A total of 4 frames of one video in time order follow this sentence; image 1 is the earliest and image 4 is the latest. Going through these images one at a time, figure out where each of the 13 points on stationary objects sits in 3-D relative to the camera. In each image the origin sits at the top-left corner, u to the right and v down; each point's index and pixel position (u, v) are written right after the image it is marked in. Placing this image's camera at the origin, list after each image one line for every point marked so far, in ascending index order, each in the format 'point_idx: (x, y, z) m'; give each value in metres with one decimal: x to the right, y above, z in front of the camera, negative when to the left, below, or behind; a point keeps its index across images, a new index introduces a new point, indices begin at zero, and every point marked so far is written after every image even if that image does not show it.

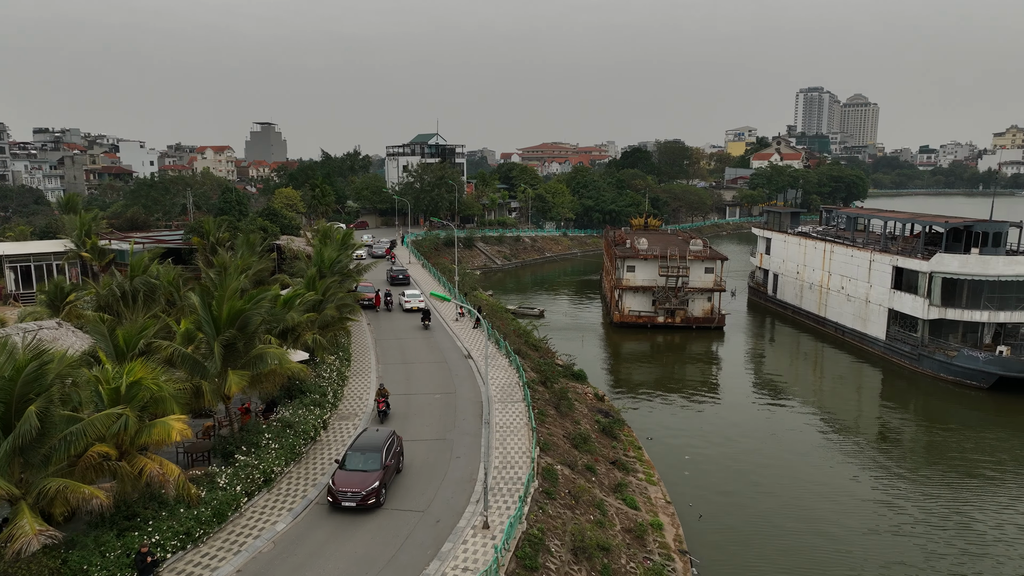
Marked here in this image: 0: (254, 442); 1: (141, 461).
0: (-7.2, -4.3, +19.8) m
1: (-7.9, -3.7, +15.2) m
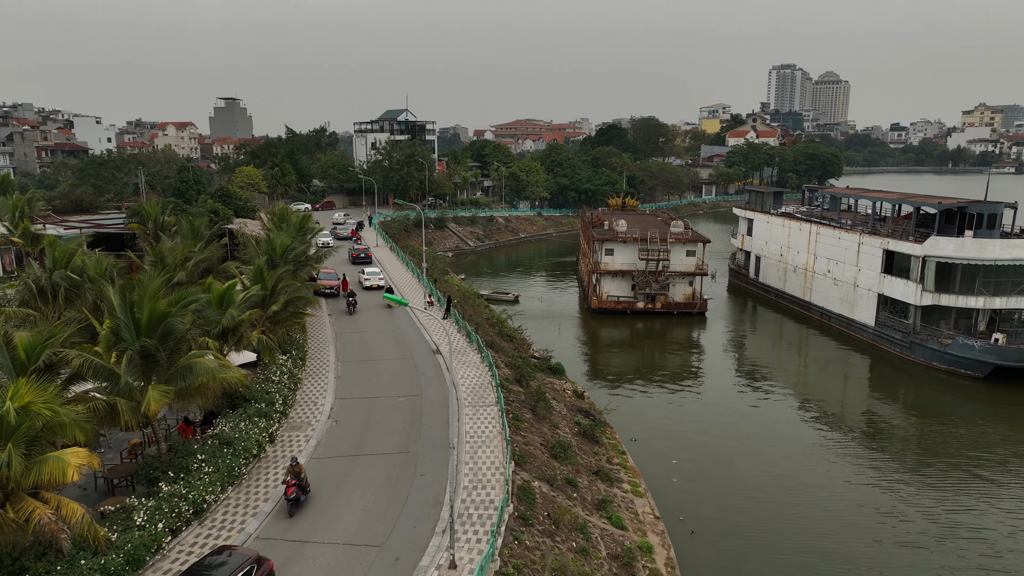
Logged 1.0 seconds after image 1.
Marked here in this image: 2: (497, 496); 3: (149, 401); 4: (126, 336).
0: (-7.9, -4.3, +17.1) m
1: (-8.4, -3.8, +12.5) m
2: (-0.4, -5.2, +17.8) m
3: (-8.1, -2.5, +15.9) m
4: (-8.9, -1.1, +16.3) m
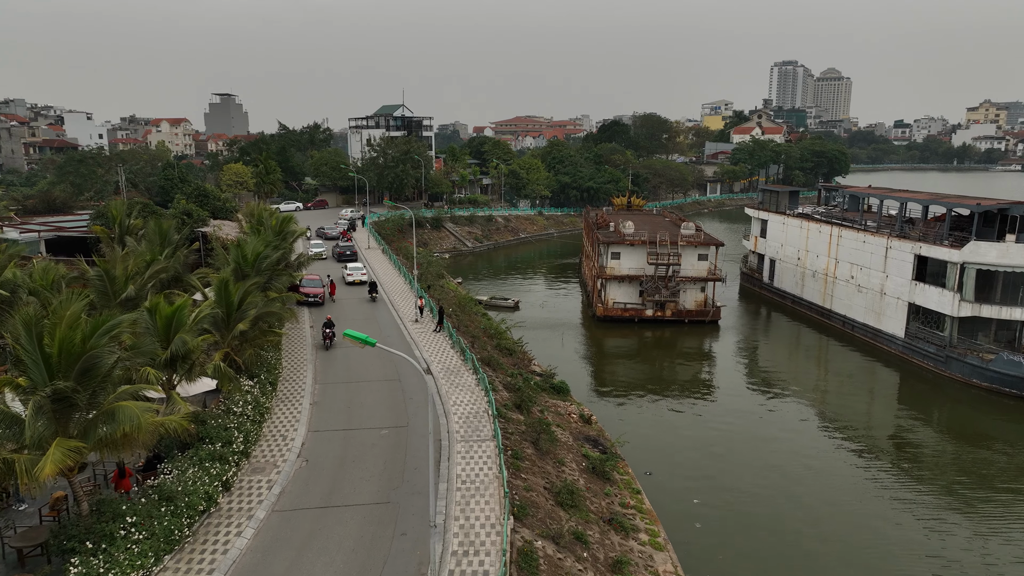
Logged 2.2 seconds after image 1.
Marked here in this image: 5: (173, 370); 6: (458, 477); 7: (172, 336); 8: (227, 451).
0: (-7.9, -4.8, +14.0) m
1: (-8.5, -4.4, +9.3) m
2: (-0.4, -5.7, +14.7) m
3: (-8.1, -3.1, +12.8) m
4: (-8.9, -1.6, +13.2) m
5: (-8.5, -2.1, +17.9) m
6: (-1.4, -4.9, +18.5) m
7: (-8.4, -1.2, +17.6) m
8: (-7.2, -4.1, +18.0) m
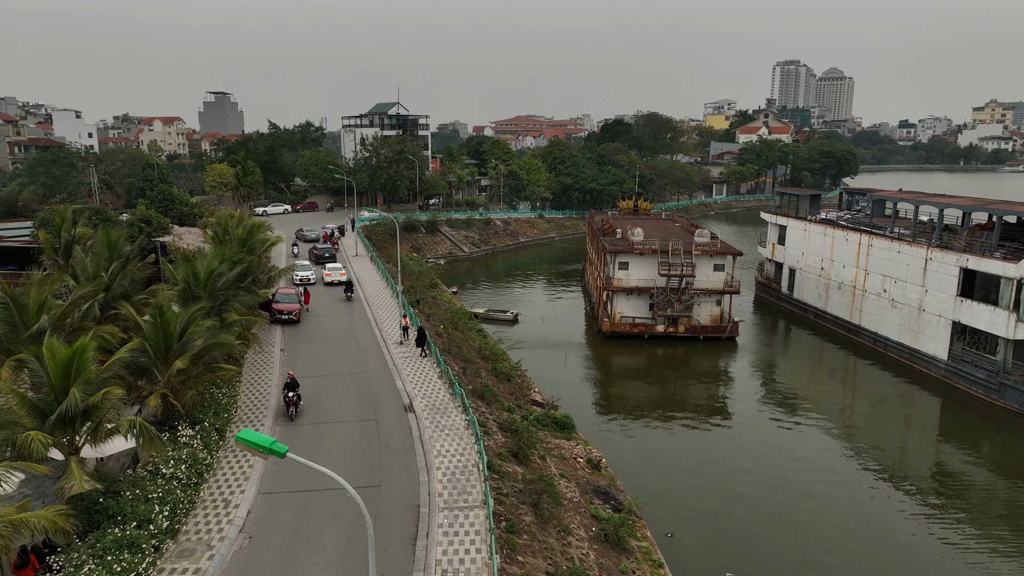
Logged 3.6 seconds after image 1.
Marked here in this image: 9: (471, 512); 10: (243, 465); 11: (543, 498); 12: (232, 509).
0: (-8.0, -5.5, +10.1) m
1: (-8.6, -5.1, +5.5) m
2: (-0.5, -6.5, +10.8) m
3: (-8.3, -3.8, +8.9) m
4: (-9.0, -2.4, +9.3) m
5: (-8.6, -2.8, +14.1) m
6: (-1.5, -5.6, +14.6) m
7: (-8.5, -1.9, +13.7) m
8: (-7.3, -4.9, +14.1) m
9: (-1.0, -5.1, +16.7) m
10: (-7.1, -4.6, +18.7) m
11: (+0.7, -5.4, +18.3) m
12: (-6.5, -5.1, +16.6) m
